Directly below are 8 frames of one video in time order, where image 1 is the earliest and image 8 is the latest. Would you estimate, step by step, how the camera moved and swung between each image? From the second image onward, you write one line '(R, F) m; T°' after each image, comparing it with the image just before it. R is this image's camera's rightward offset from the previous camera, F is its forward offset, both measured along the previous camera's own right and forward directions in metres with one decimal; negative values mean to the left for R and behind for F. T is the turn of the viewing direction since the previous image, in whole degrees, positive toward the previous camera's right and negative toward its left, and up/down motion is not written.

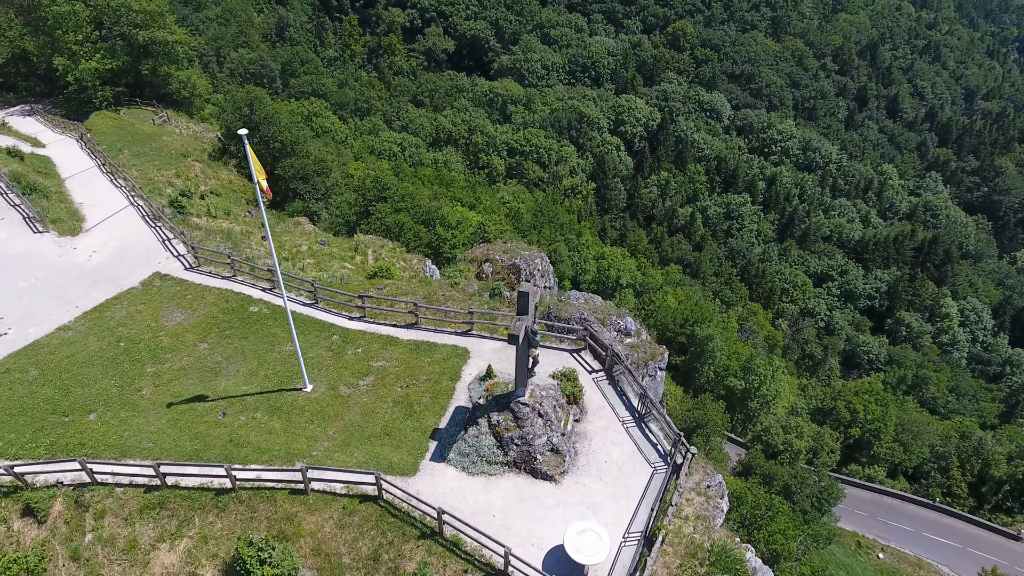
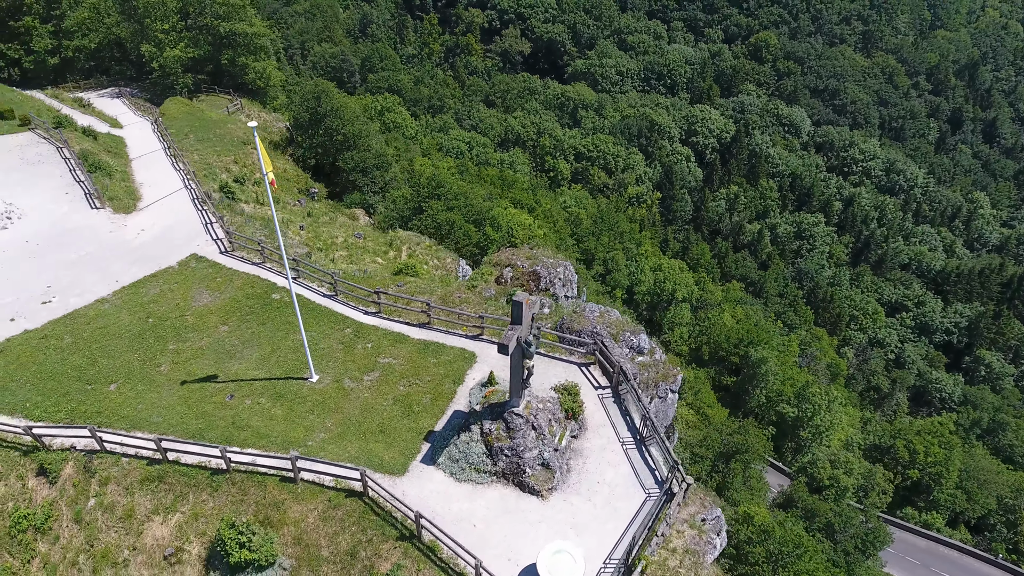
(+1.7, +0.4) m; -6°
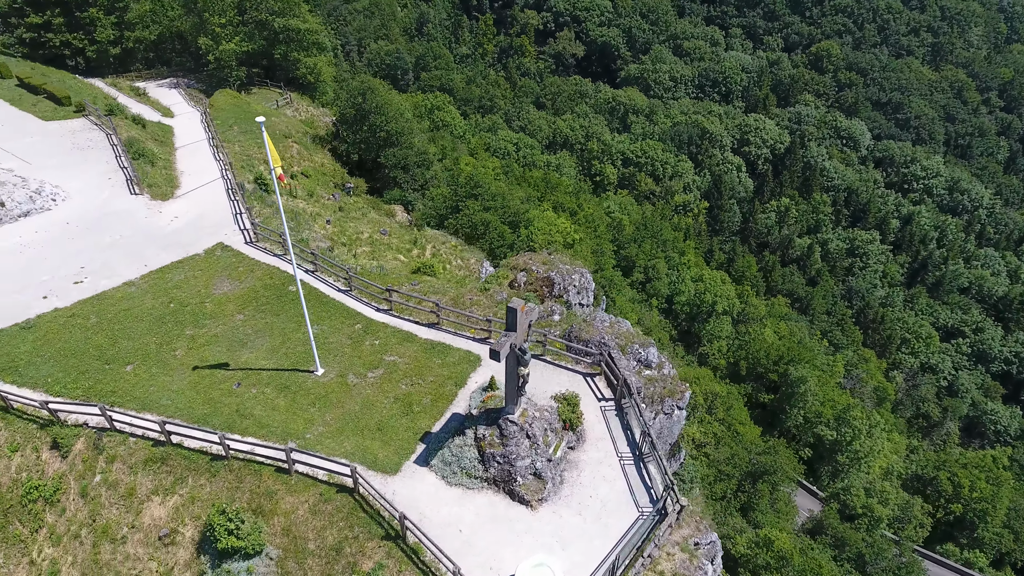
(+1.2, +0.3) m; -4°
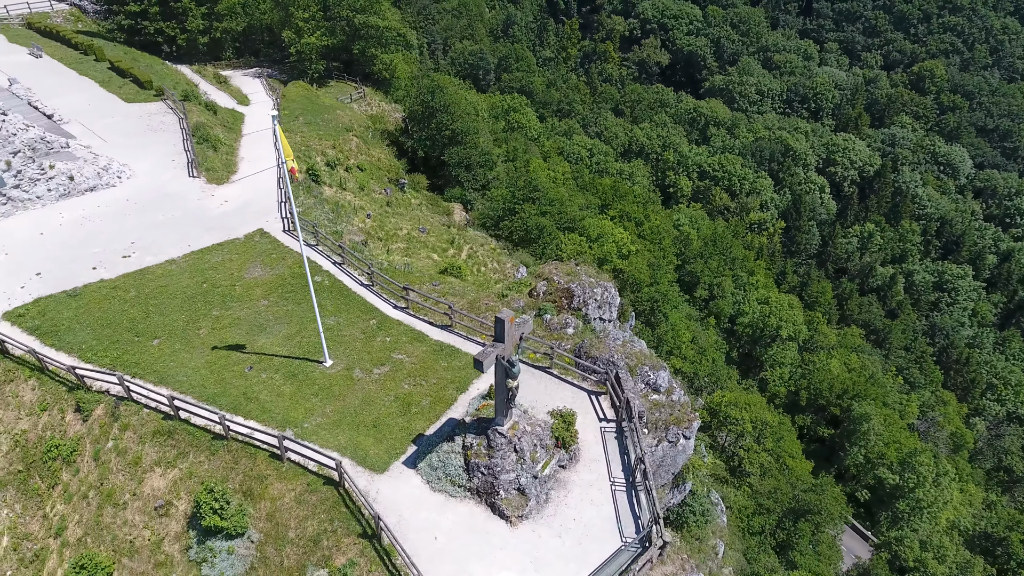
(+1.9, +0.4) m; -6°
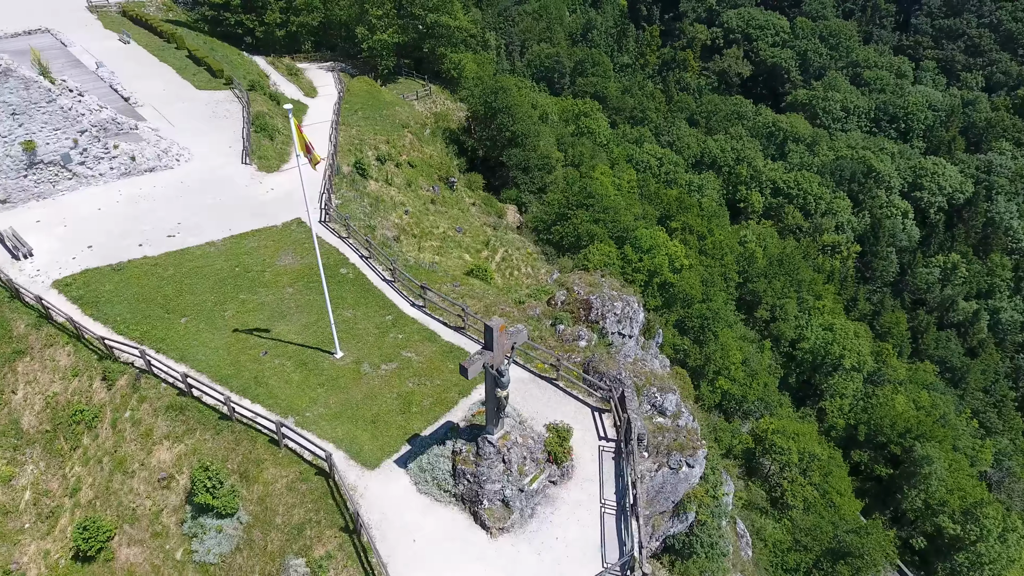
(+1.7, +0.4) m; -6°
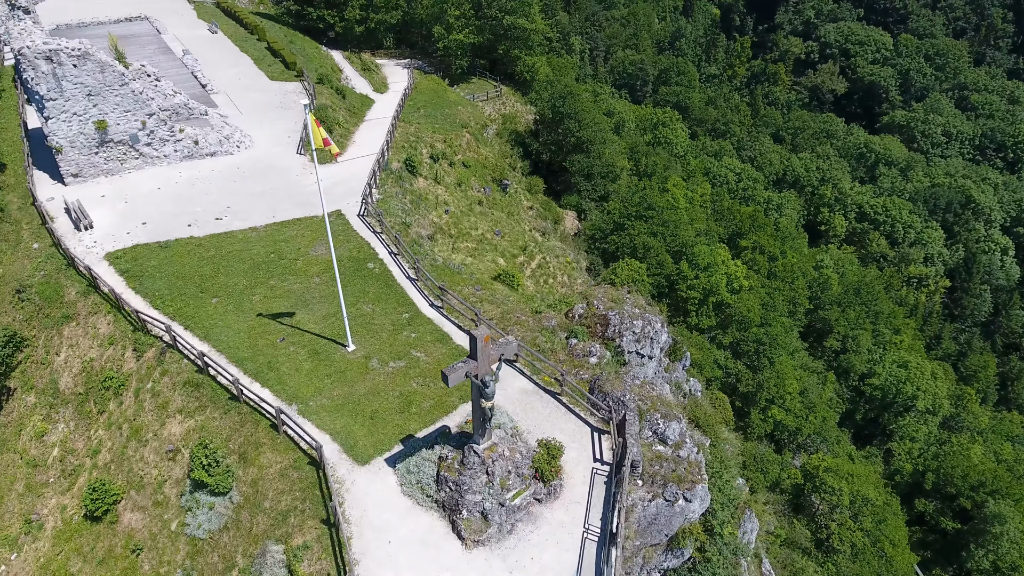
(+1.9, +0.4) m; -6°
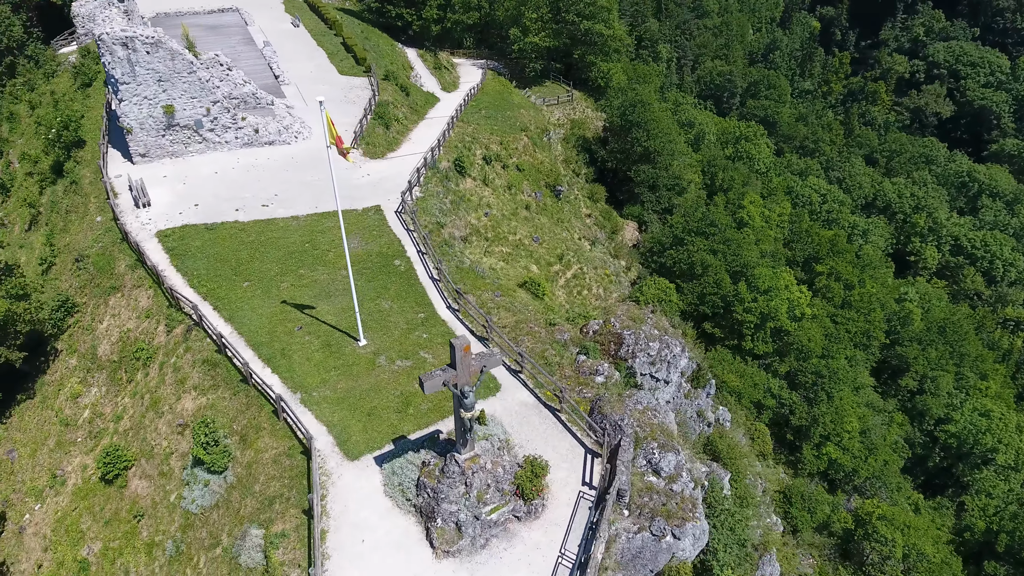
(+2.0, +0.4) m; -6°
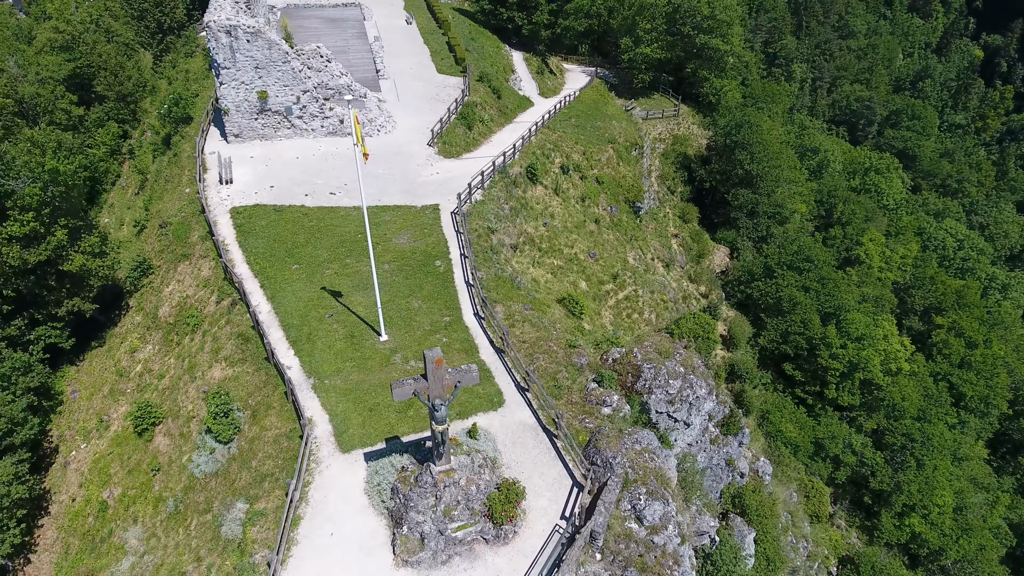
(+2.7, +0.6) m; -9°
